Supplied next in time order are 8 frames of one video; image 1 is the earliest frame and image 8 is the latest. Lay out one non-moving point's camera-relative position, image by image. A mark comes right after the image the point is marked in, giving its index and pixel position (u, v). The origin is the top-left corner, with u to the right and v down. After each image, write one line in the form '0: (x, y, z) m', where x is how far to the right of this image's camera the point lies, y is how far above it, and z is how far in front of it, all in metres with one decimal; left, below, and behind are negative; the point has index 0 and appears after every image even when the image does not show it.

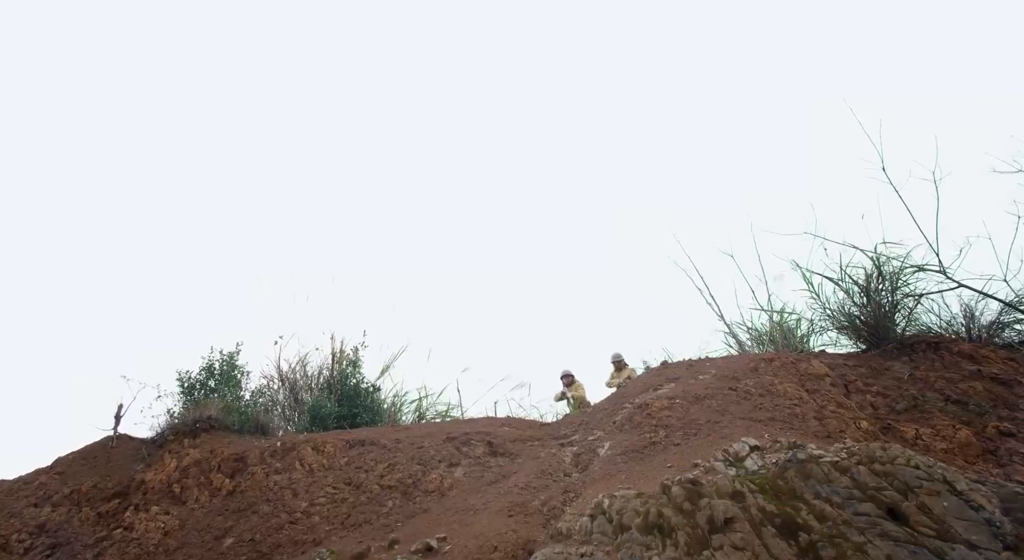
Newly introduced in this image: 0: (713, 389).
0: (+2.7, -1.5, +8.1) m
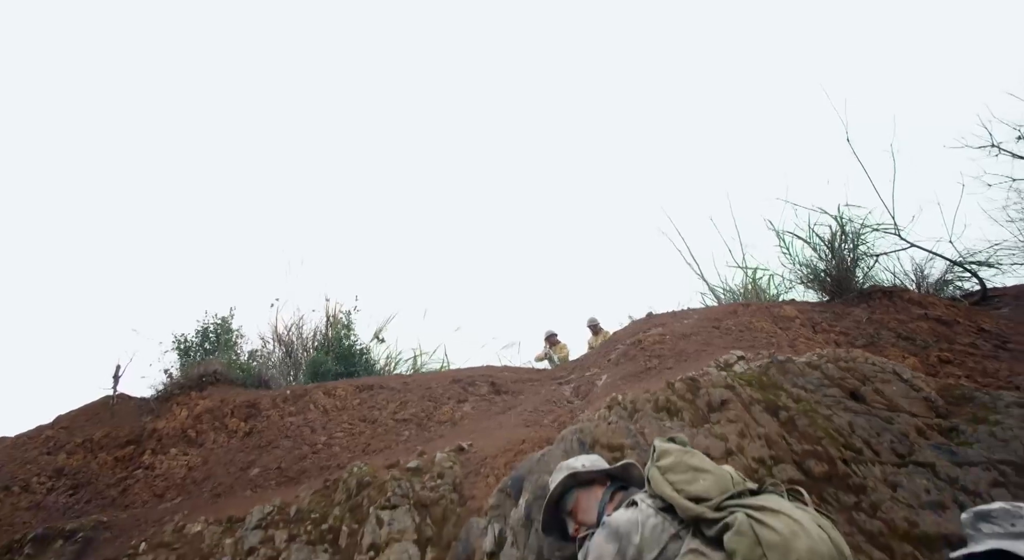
0: (+2.8, -0.7, +9.1) m
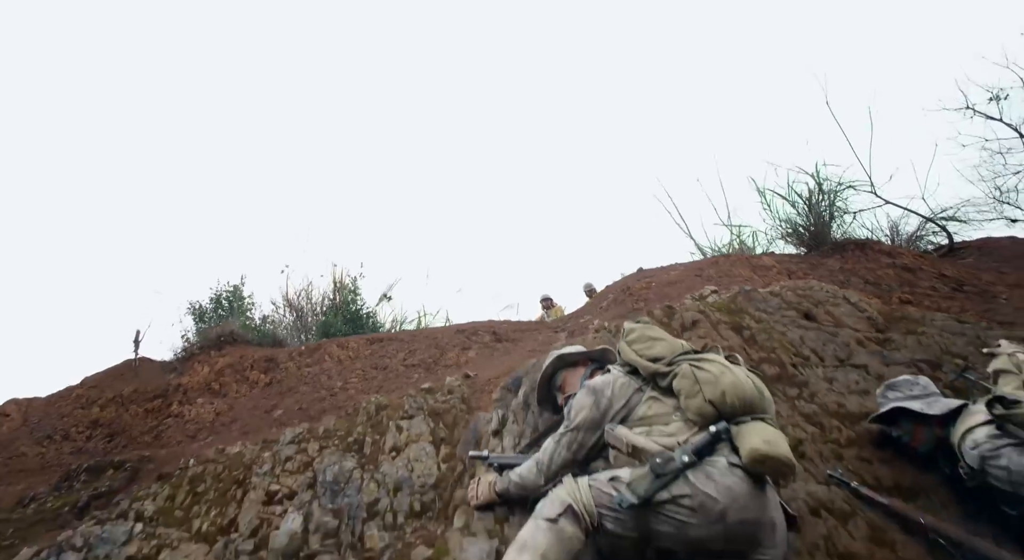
0: (+2.8, +0.1, +9.9) m
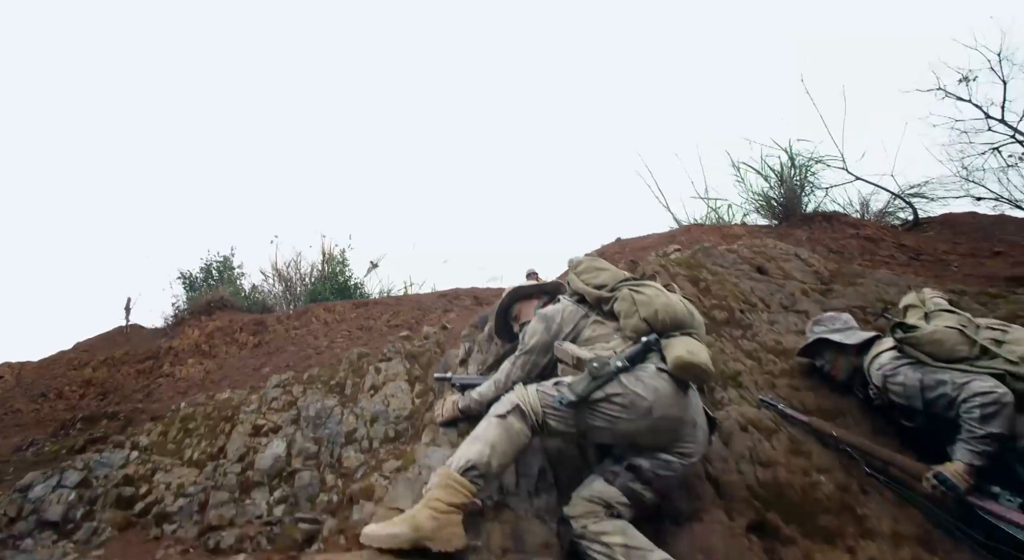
0: (+2.5, +0.7, +10.4) m
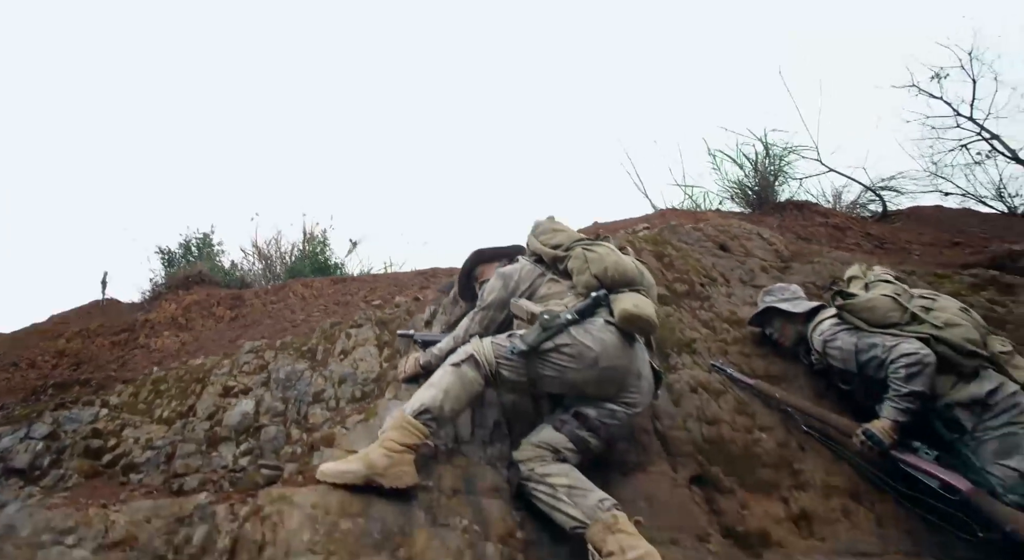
0: (+2.0, +1.0, +10.6) m
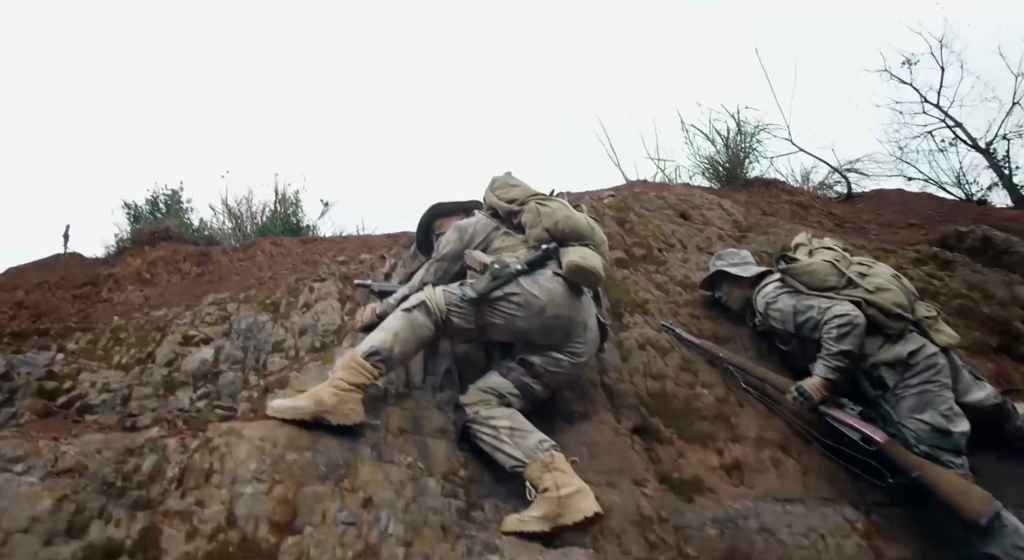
0: (+1.5, +1.5, +10.7) m
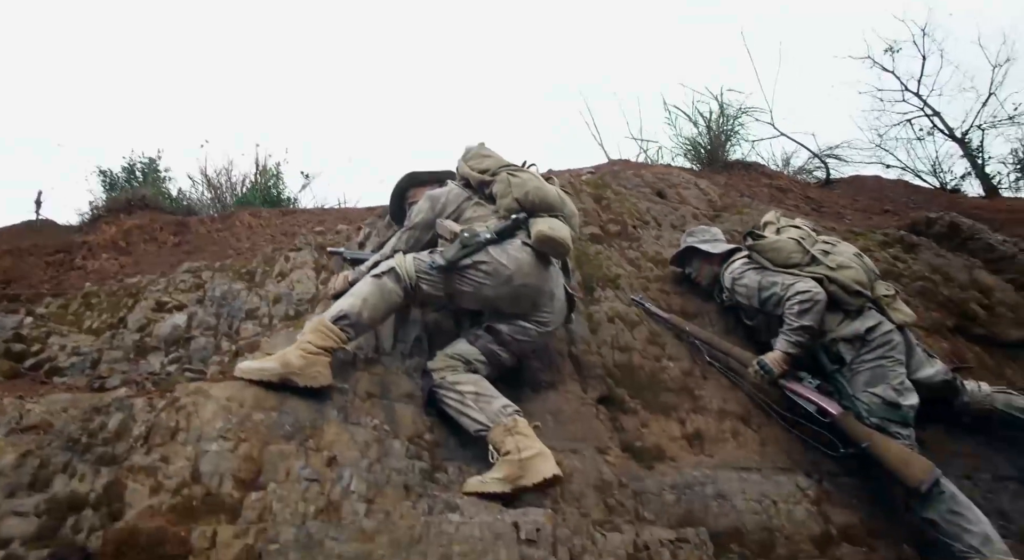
0: (+1.2, +1.9, +10.7) m
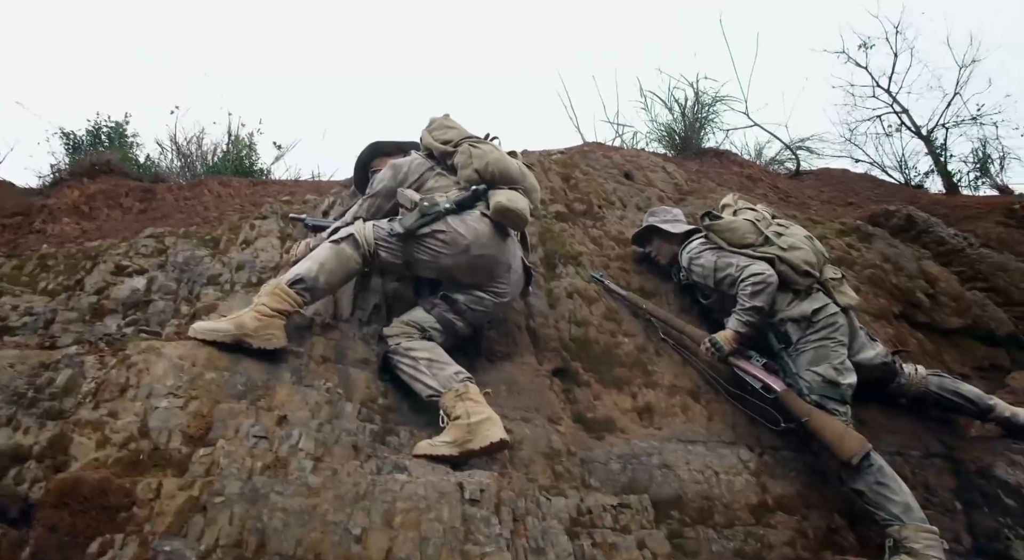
0: (+0.7, +2.3, +10.8) m
